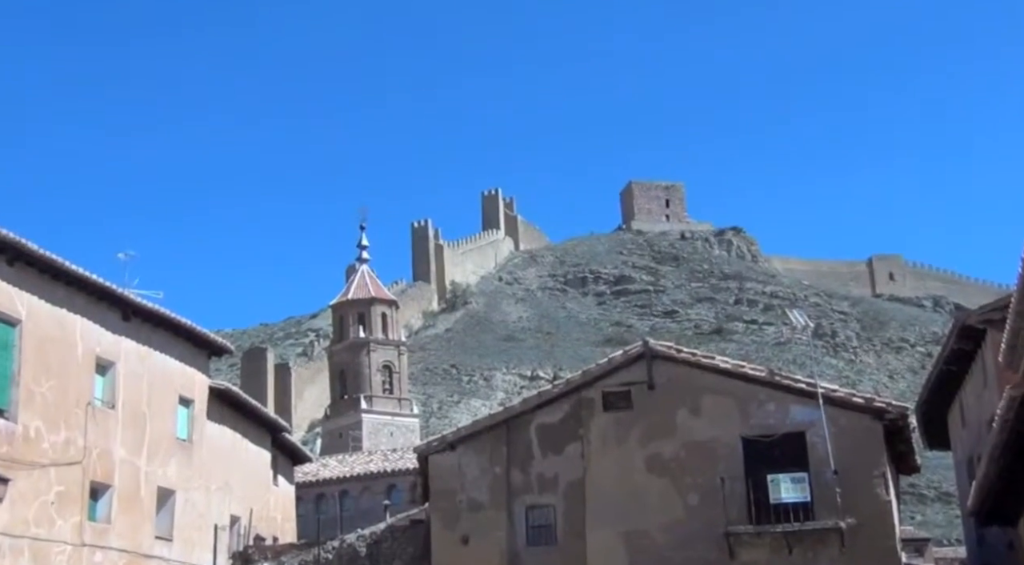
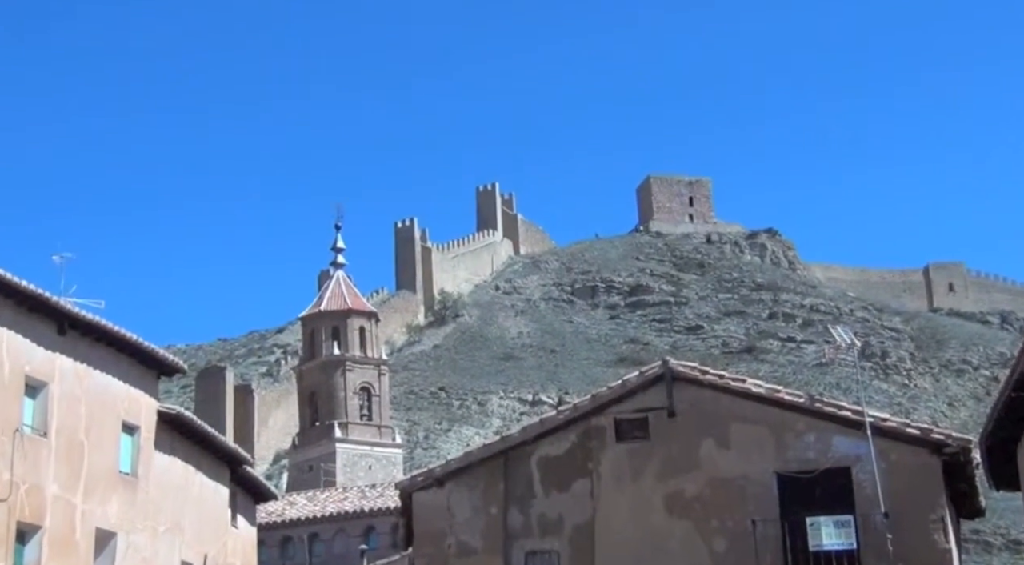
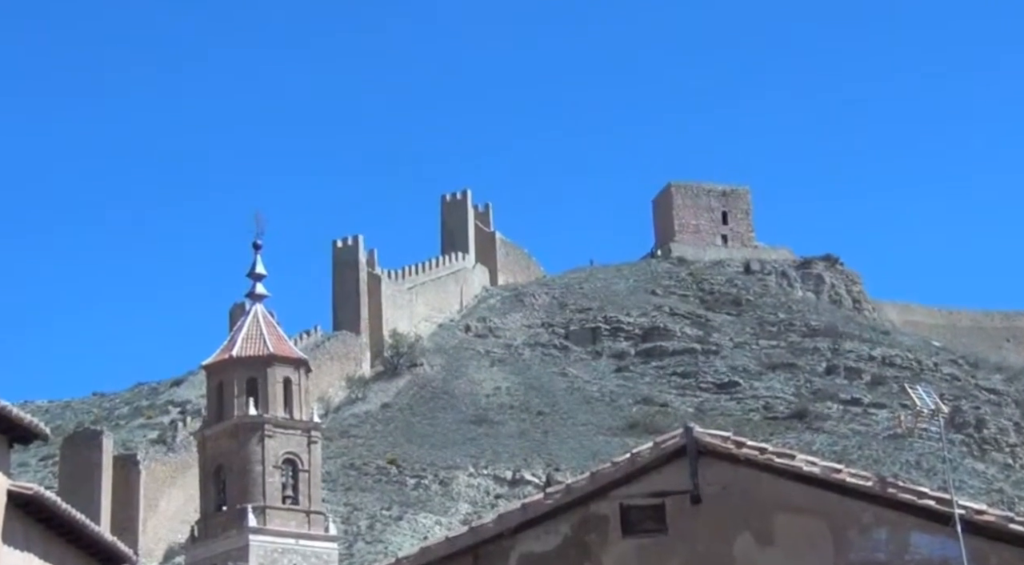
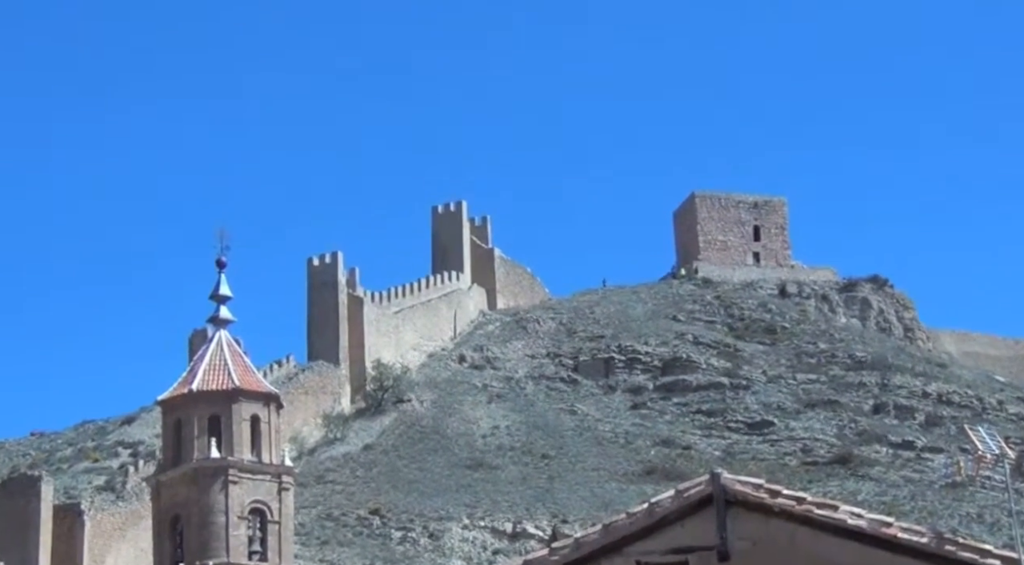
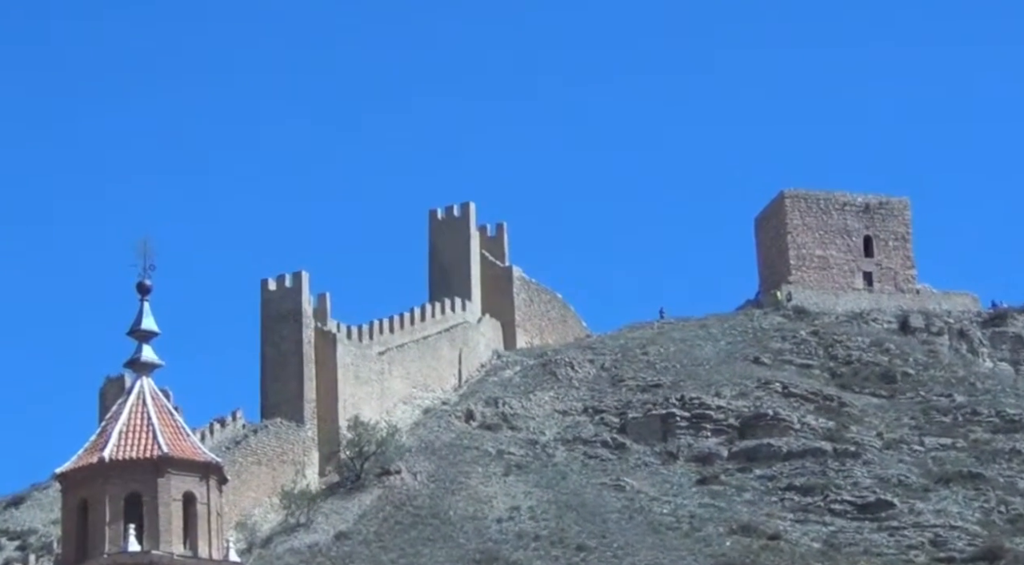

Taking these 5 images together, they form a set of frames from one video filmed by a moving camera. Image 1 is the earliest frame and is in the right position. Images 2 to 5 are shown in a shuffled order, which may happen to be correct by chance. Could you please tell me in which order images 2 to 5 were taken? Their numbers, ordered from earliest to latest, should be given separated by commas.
2, 3, 4, 5
